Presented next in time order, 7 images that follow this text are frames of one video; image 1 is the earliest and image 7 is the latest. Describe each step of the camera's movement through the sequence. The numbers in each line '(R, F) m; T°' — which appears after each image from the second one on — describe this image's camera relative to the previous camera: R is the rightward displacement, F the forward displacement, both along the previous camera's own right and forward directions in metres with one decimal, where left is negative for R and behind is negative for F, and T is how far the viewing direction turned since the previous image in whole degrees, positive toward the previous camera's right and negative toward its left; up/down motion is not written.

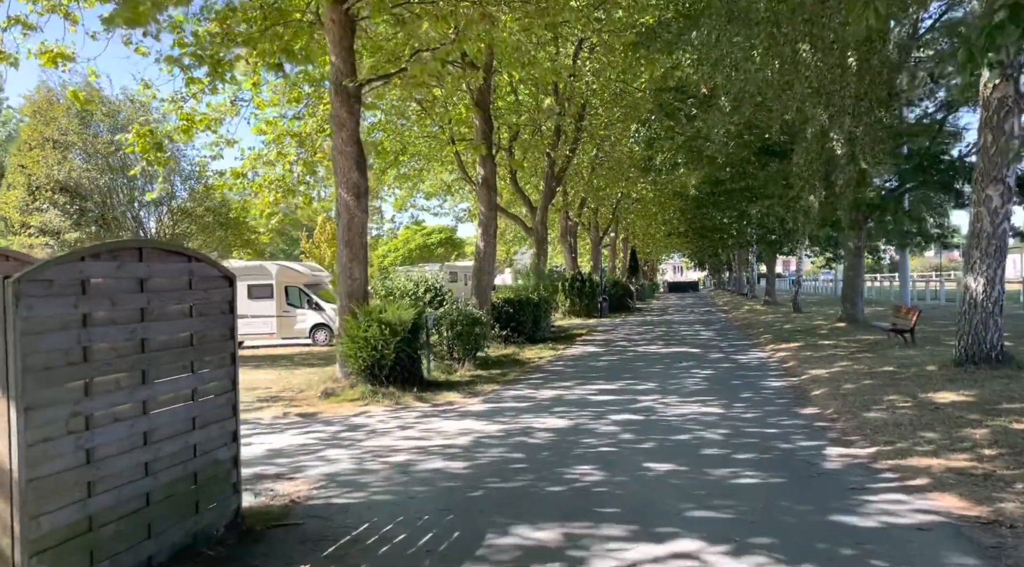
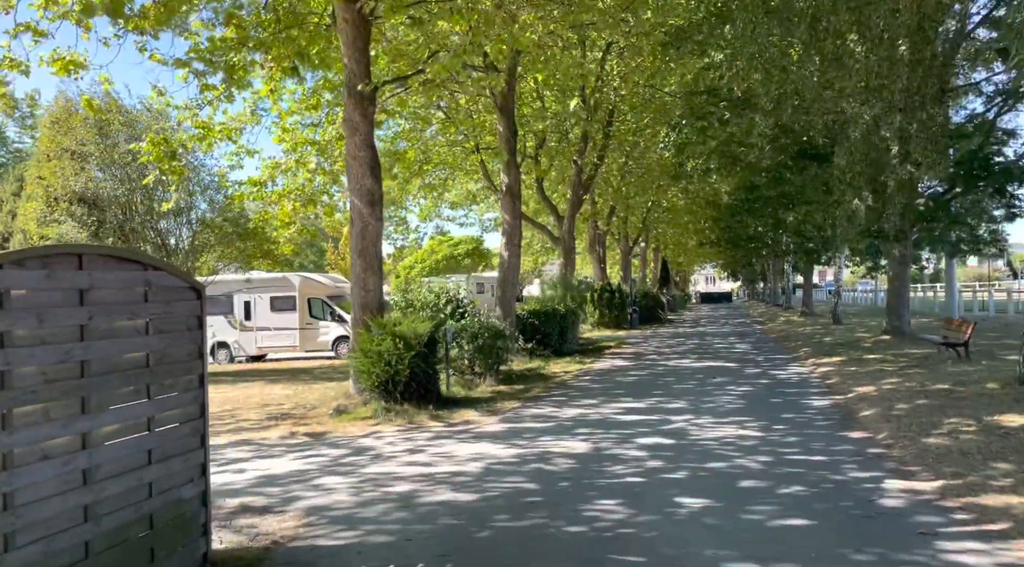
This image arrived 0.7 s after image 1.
(+0.1, +0.7) m; -2°
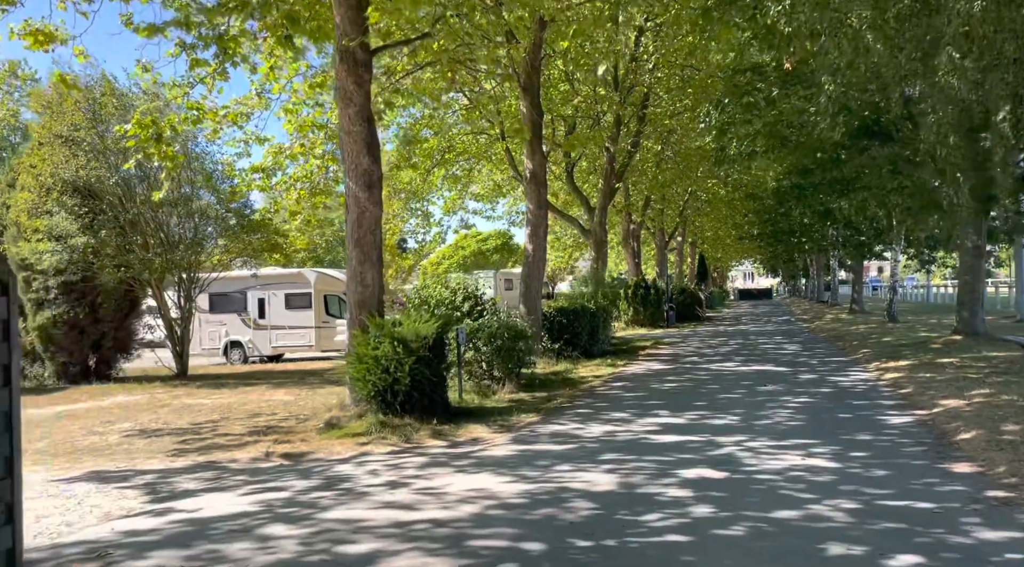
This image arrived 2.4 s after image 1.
(+0.2, +1.6) m; -2°
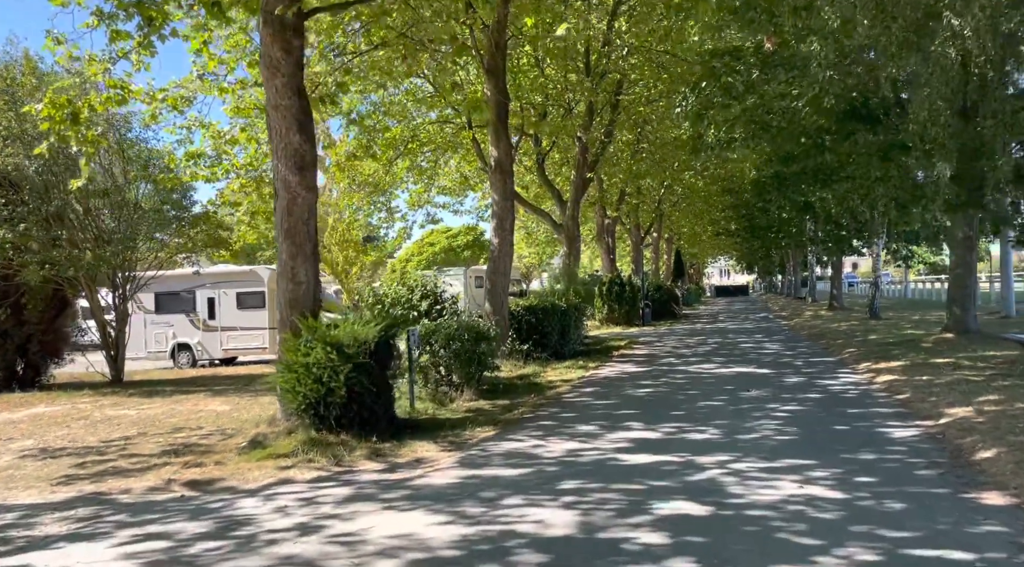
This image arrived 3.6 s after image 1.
(+0.3, +1.2) m; +2°
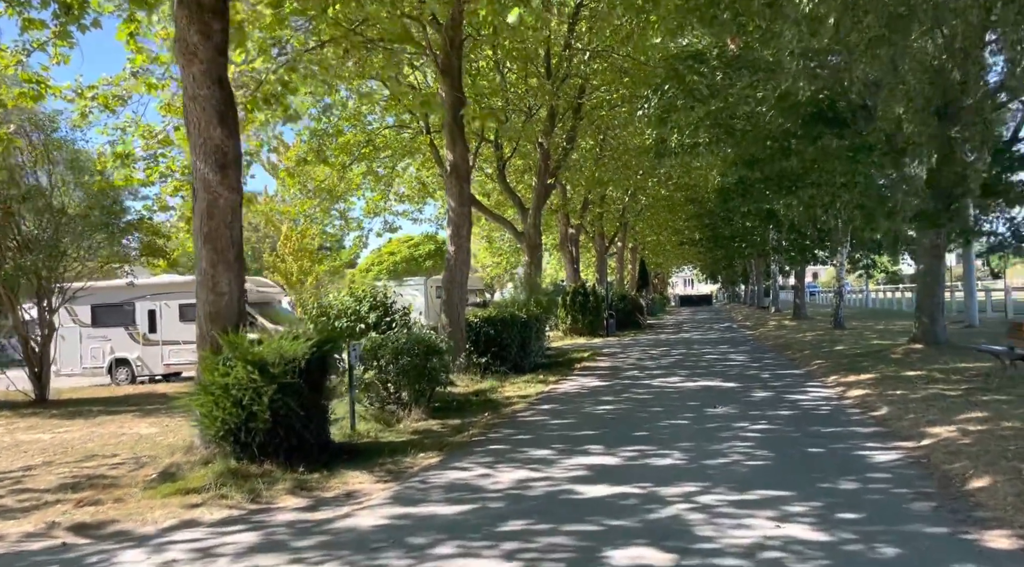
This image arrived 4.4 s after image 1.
(+0.2, +0.8) m; +2°
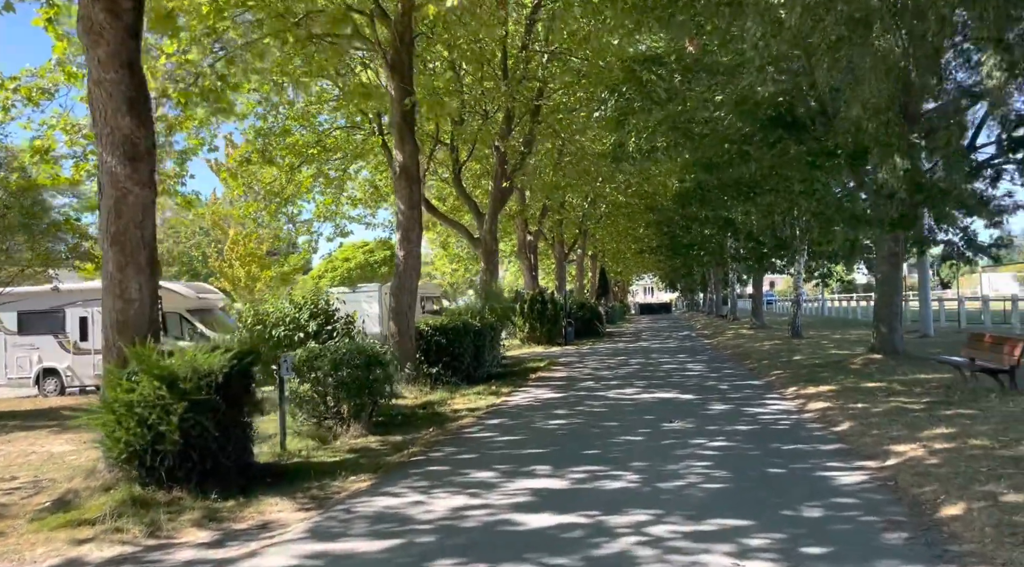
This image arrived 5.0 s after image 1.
(+0.2, +0.6) m; +3°
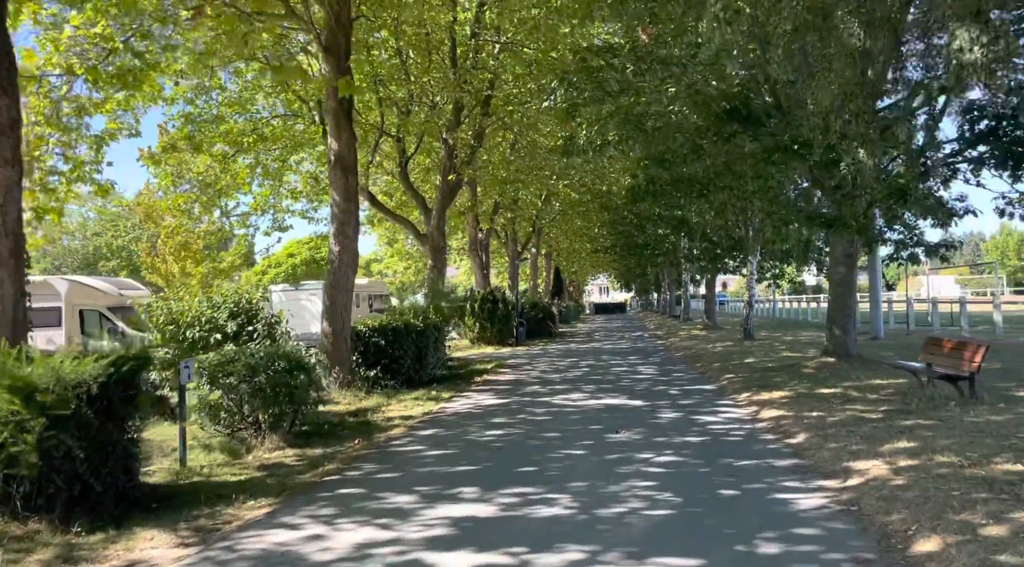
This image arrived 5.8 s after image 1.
(+0.2, +0.8) m; +3°
